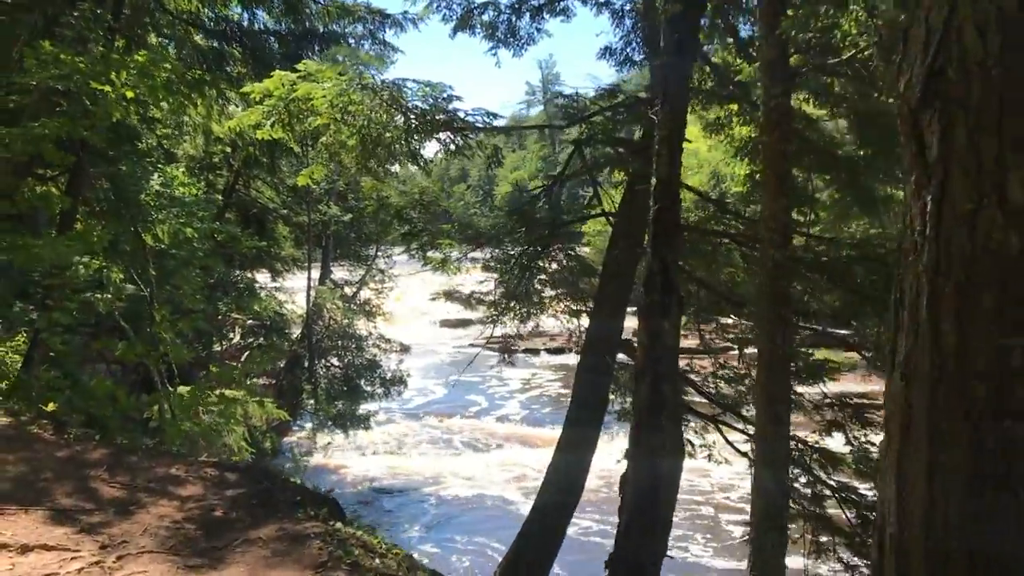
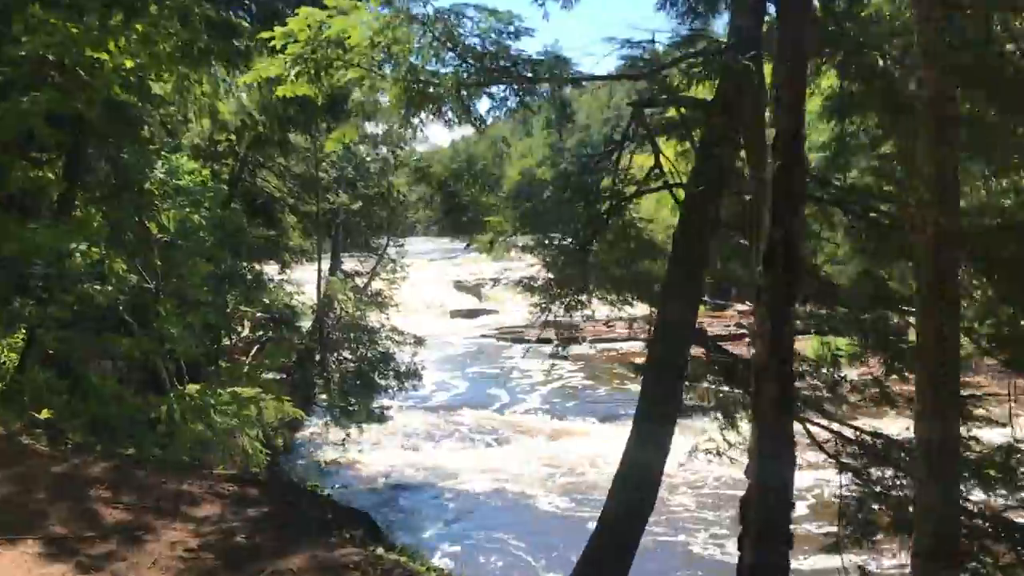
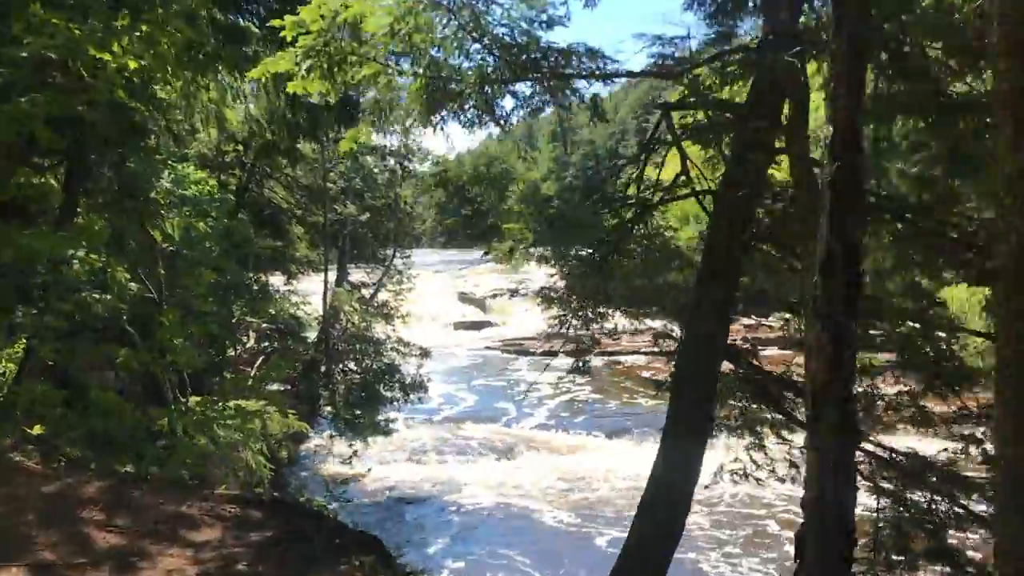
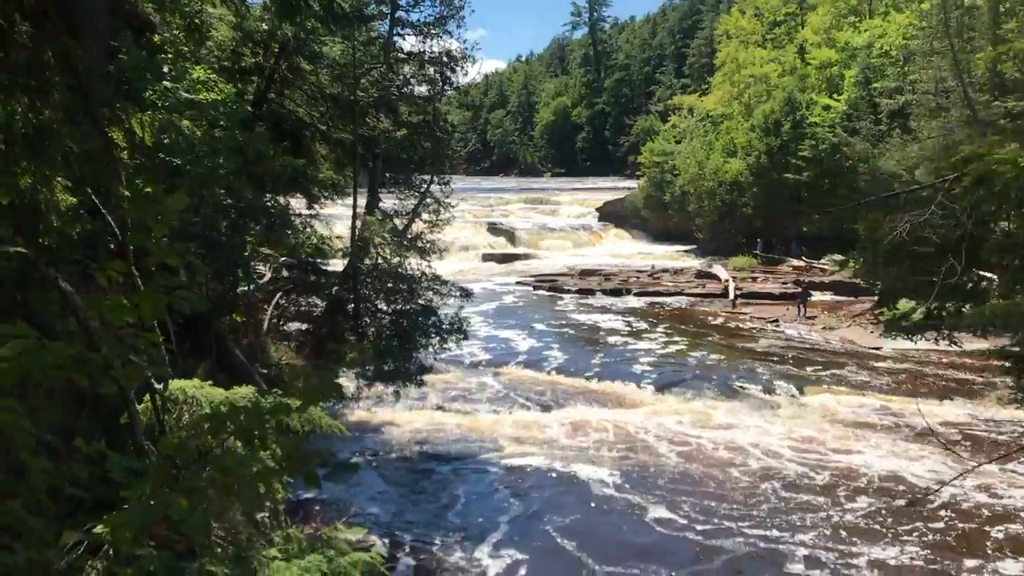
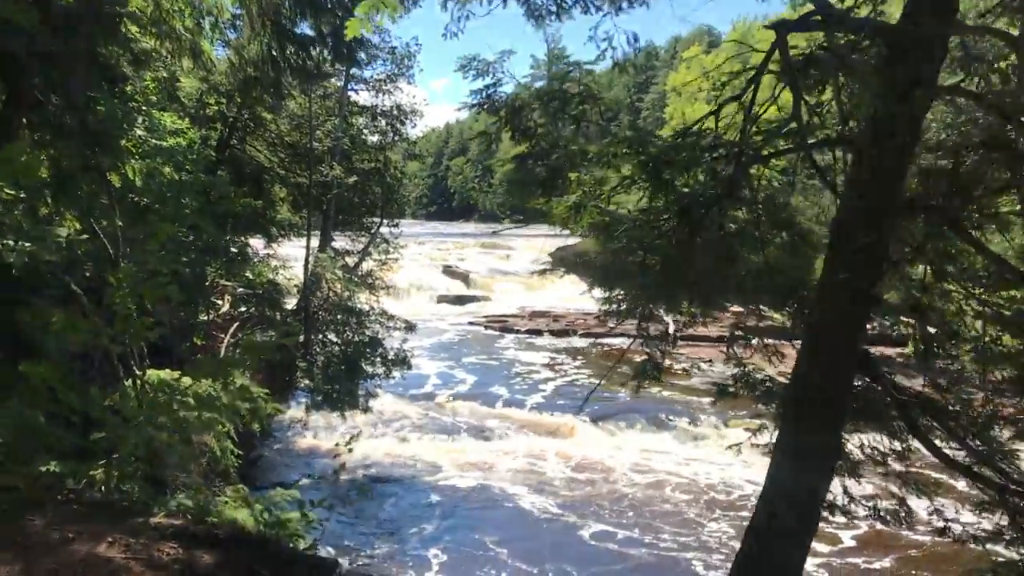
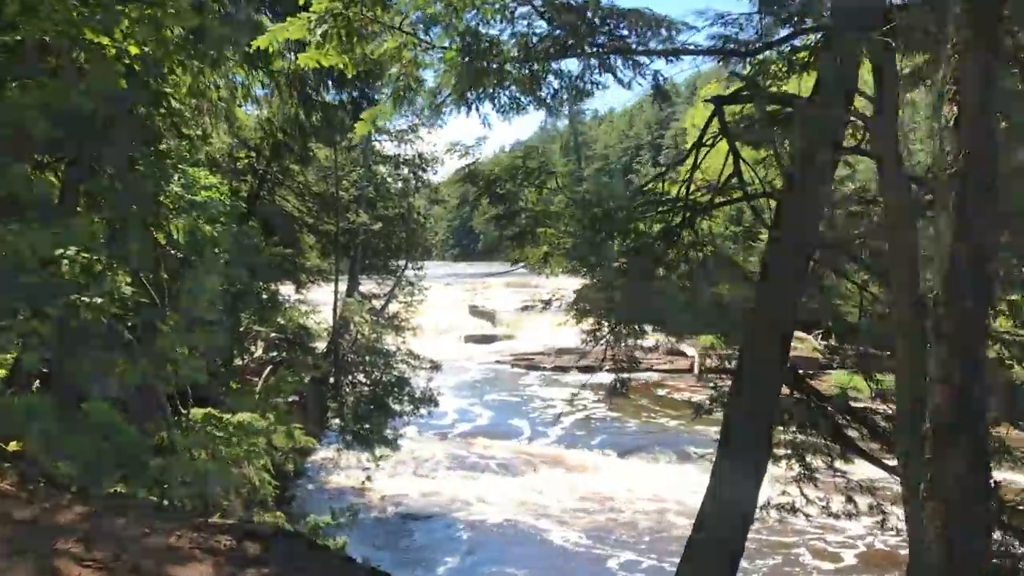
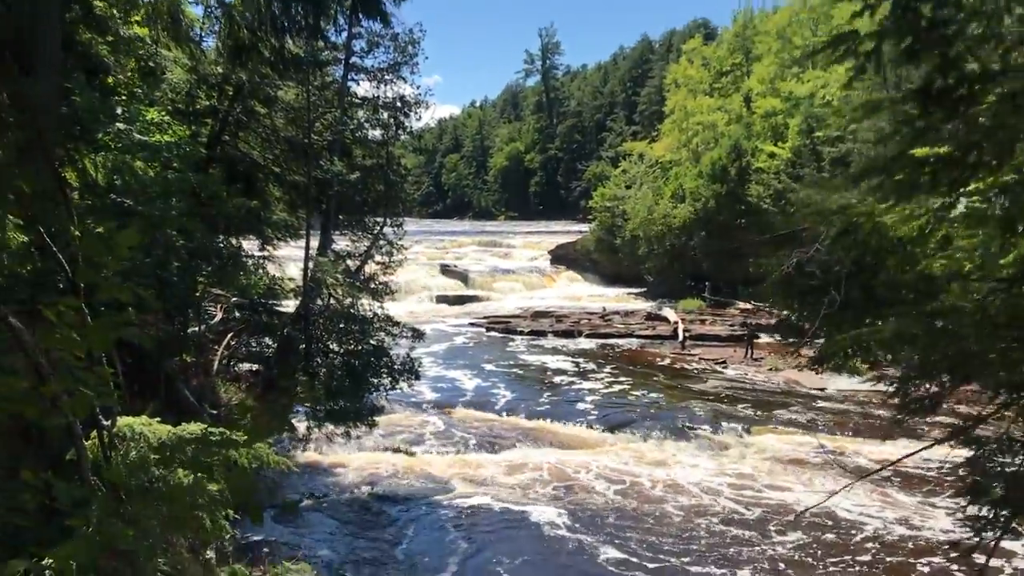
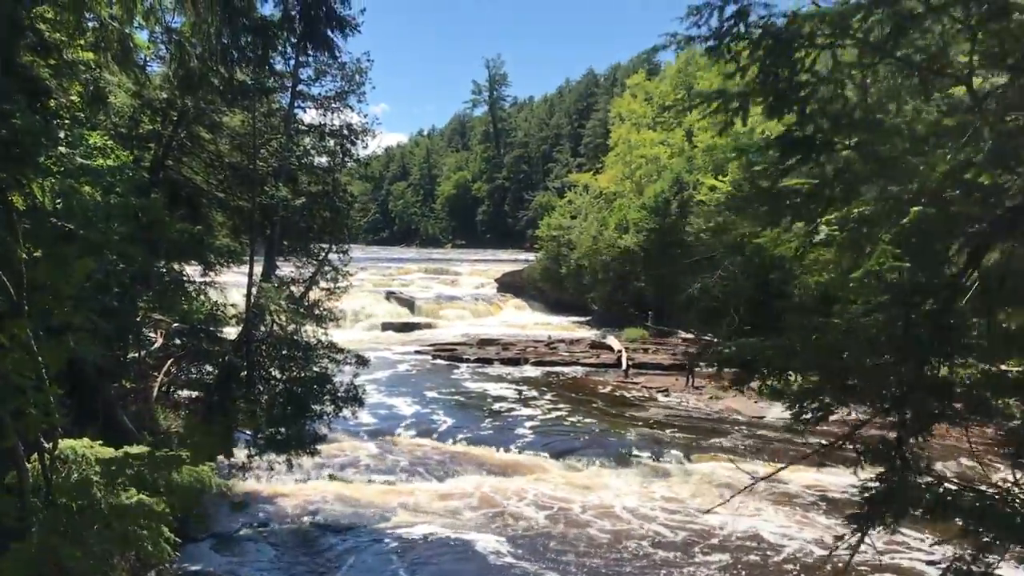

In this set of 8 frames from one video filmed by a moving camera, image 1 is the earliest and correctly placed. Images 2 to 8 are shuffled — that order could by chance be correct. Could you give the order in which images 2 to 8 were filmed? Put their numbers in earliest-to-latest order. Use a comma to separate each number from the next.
2, 3, 6, 5, 8, 7, 4
